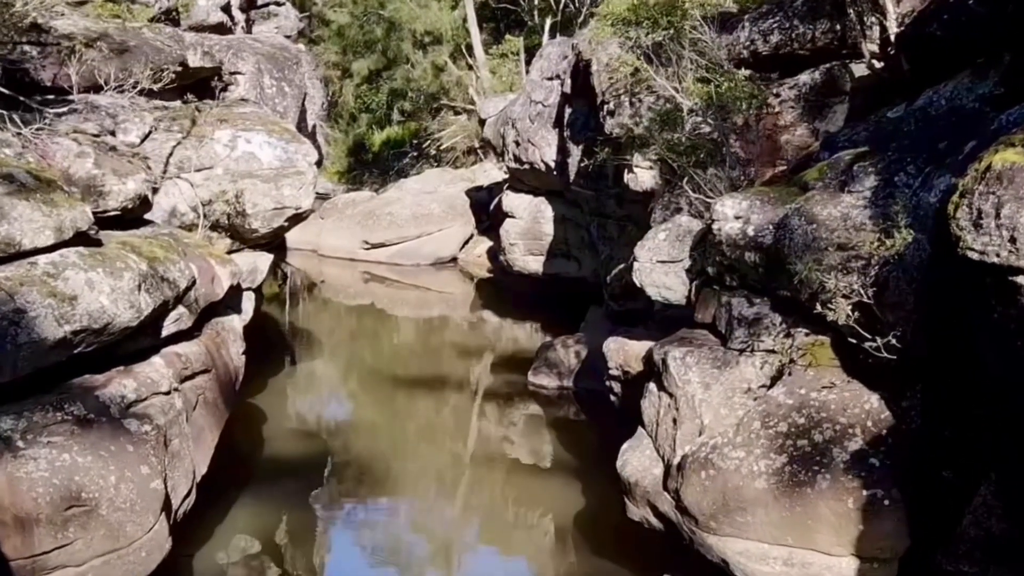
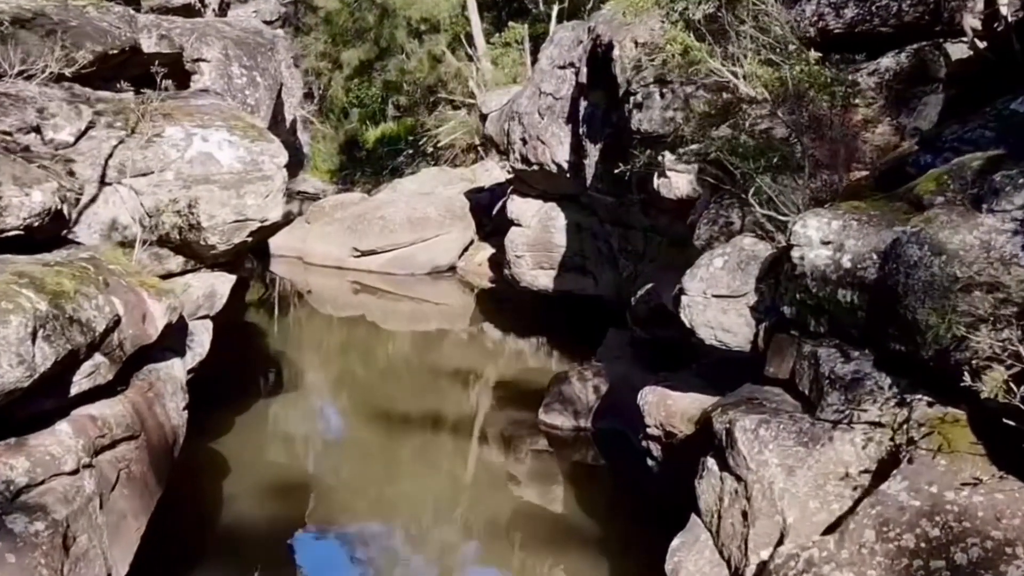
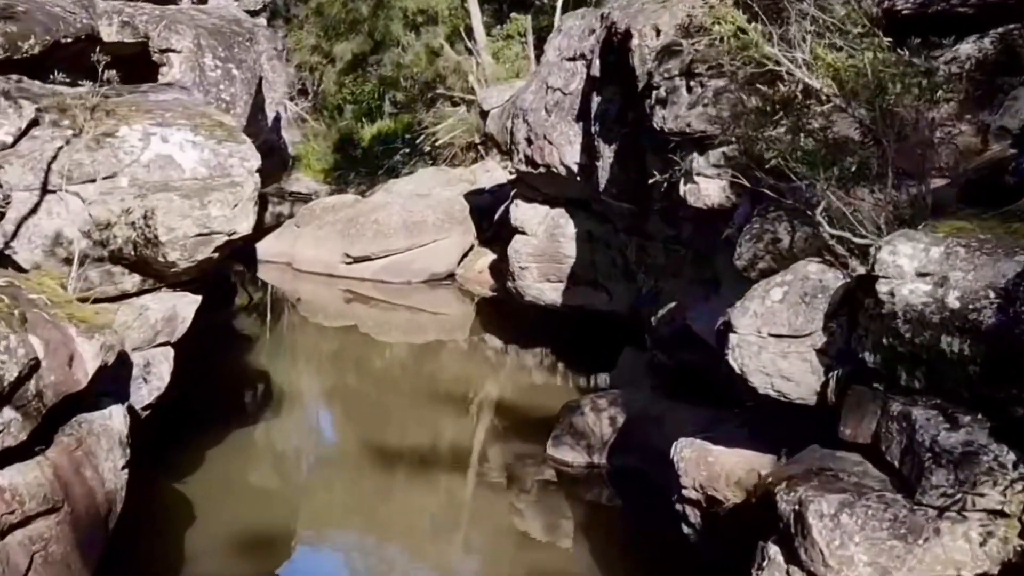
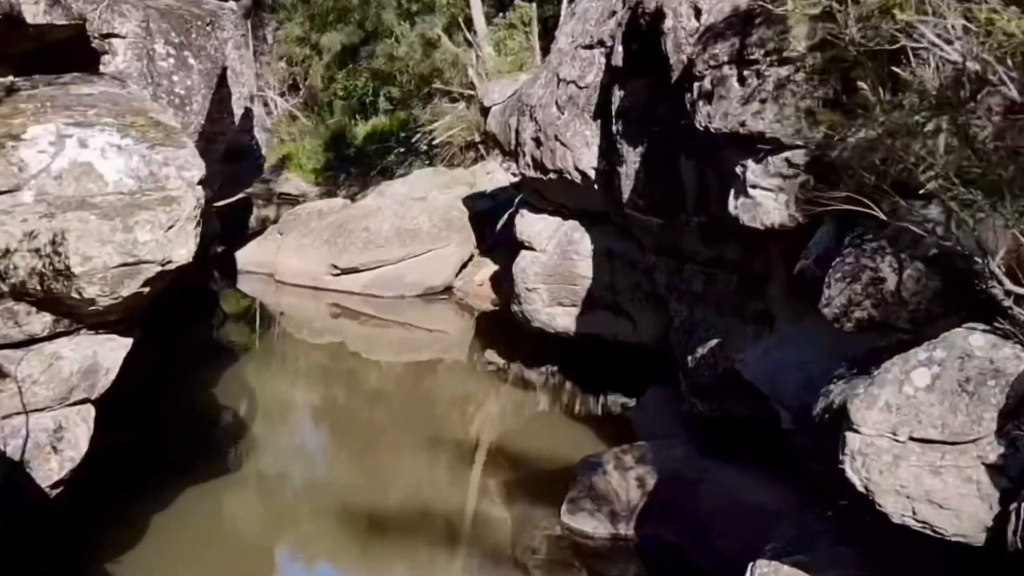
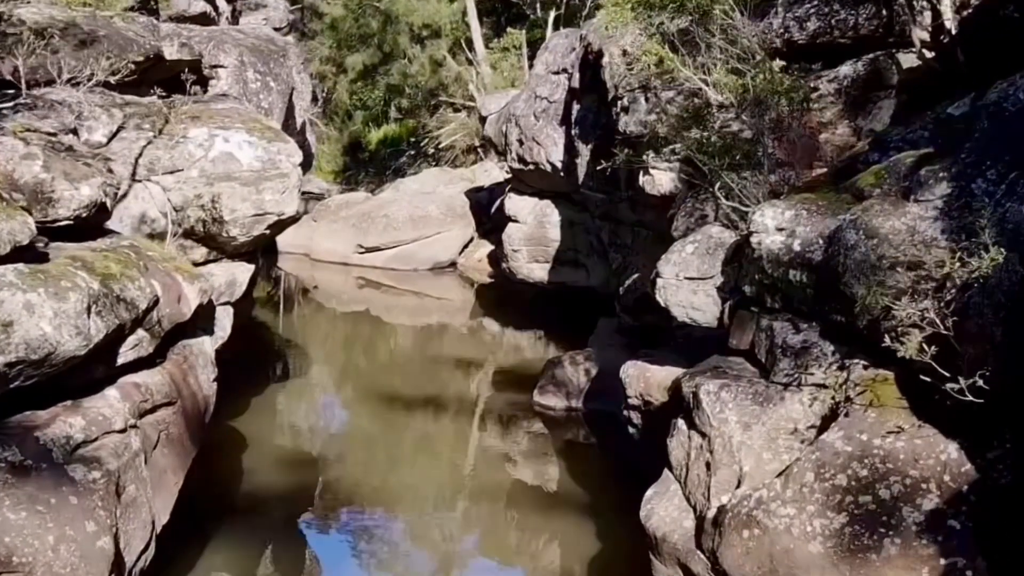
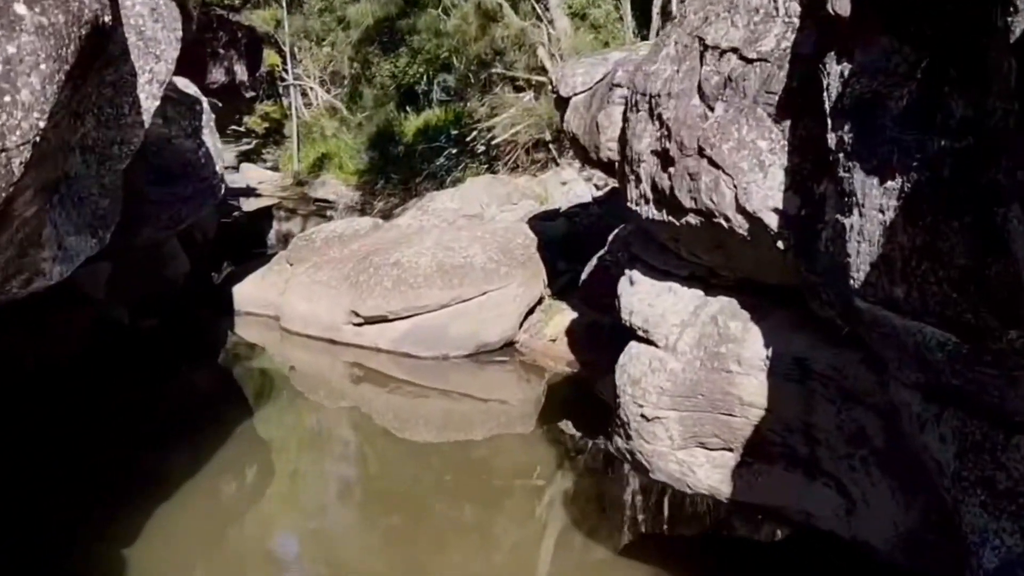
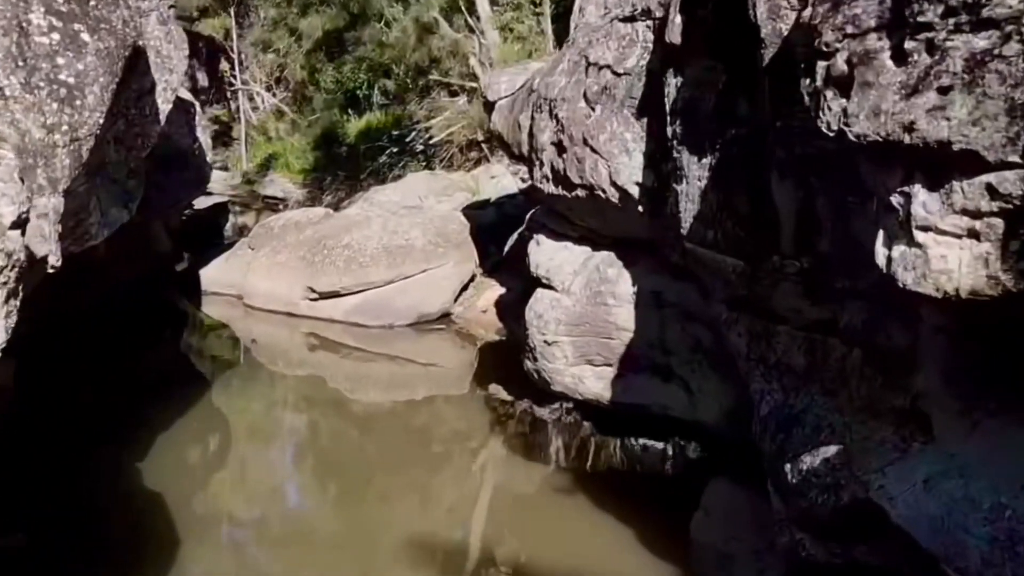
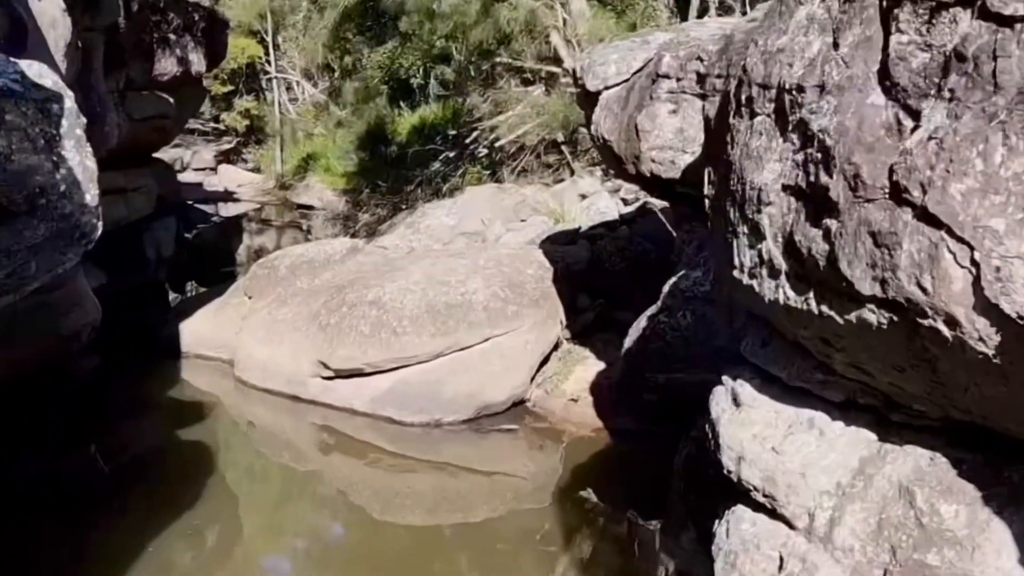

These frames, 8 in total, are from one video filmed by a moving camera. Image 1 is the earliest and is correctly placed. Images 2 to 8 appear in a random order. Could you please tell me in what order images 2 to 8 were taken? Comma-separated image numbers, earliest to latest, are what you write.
5, 2, 3, 4, 7, 6, 8
